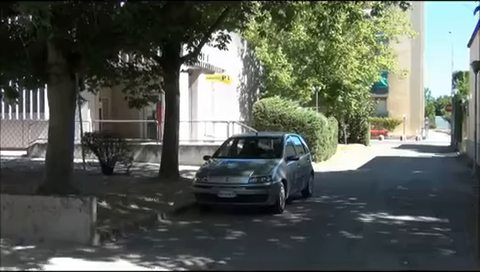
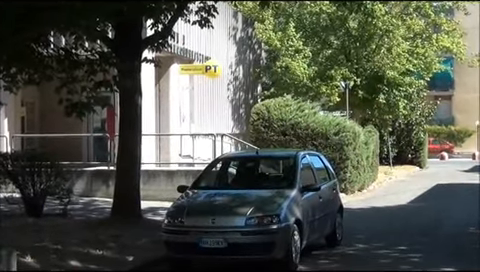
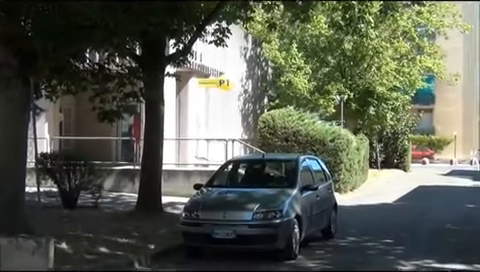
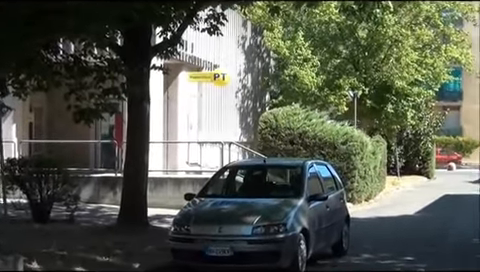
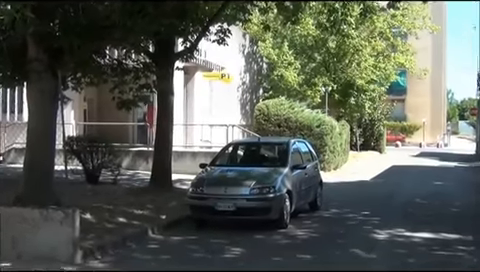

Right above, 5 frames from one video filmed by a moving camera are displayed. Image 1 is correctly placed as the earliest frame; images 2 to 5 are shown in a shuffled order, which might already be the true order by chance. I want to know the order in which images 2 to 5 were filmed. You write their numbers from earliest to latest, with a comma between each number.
5, 3, 4, 2
